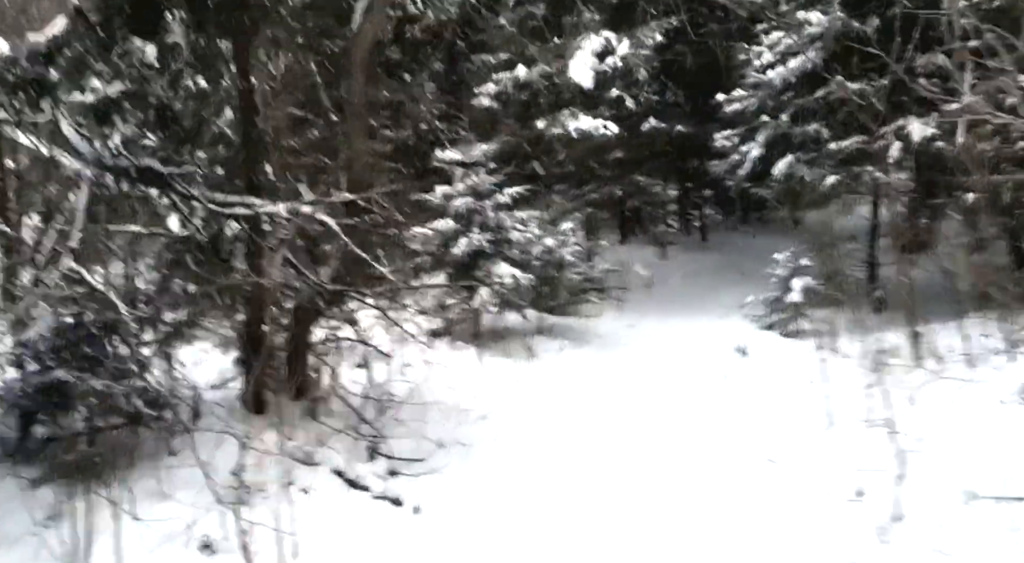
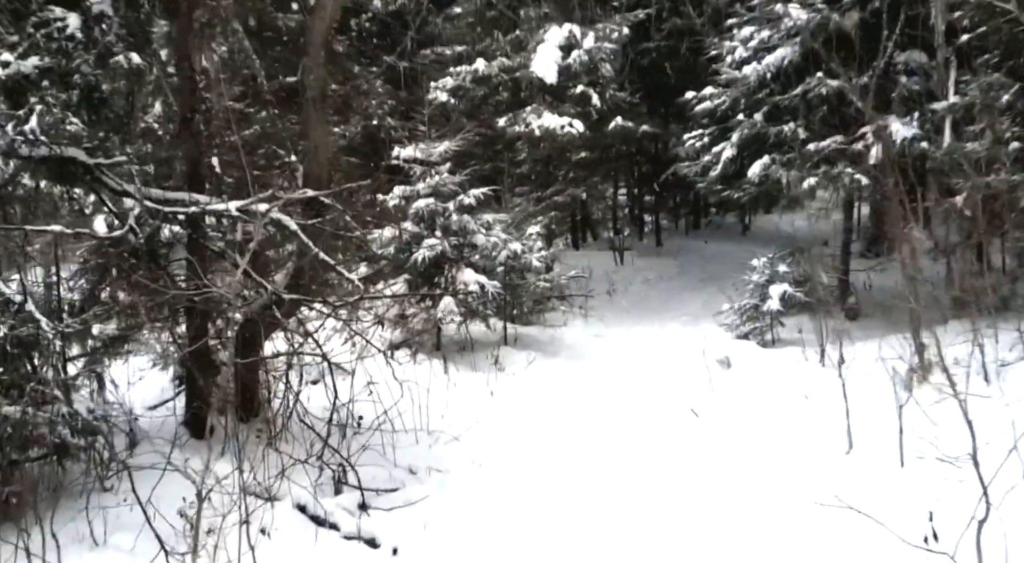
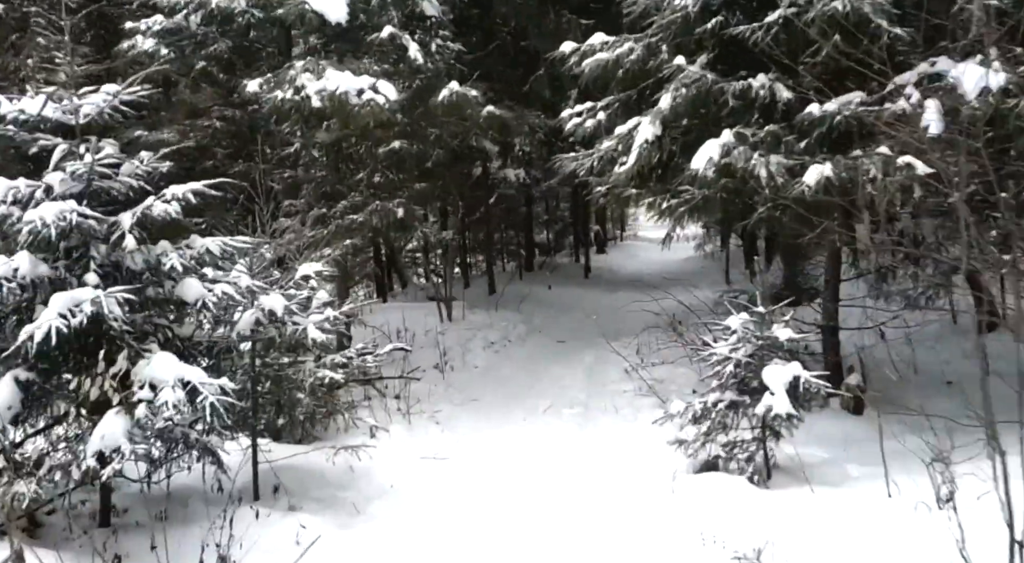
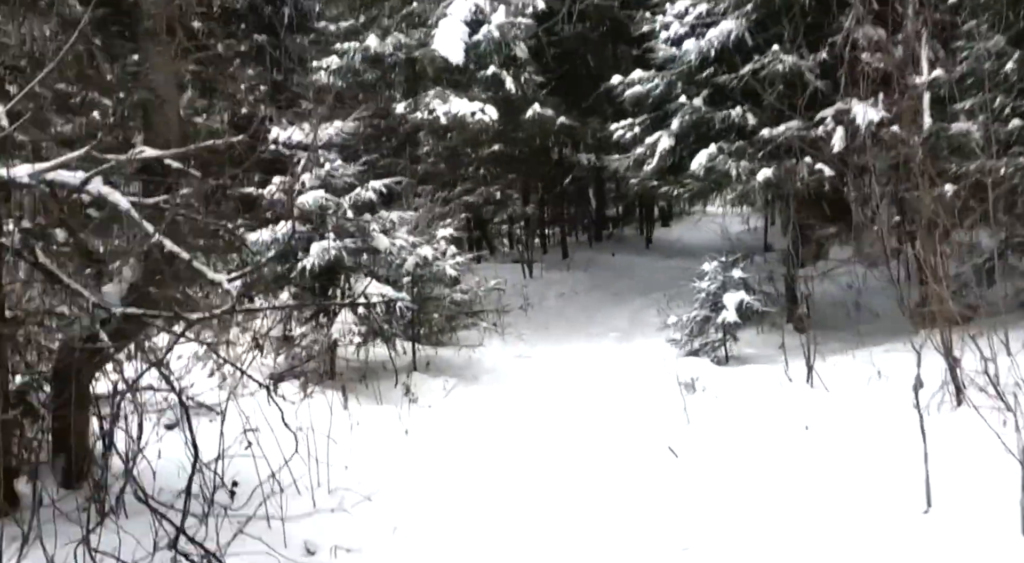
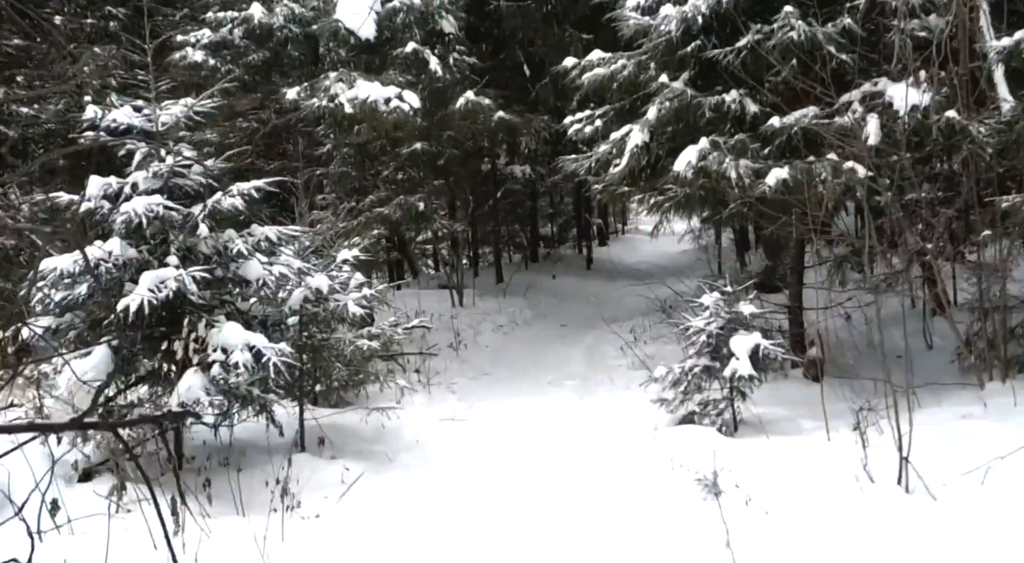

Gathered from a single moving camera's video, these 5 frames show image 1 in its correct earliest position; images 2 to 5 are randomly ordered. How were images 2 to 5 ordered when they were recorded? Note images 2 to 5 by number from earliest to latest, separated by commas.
2, 4, 5, 3
